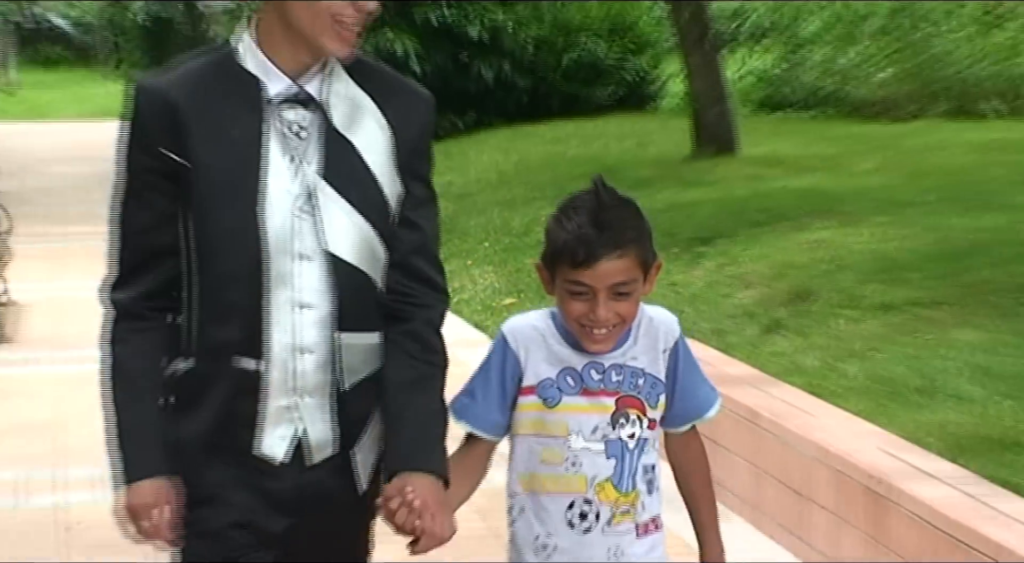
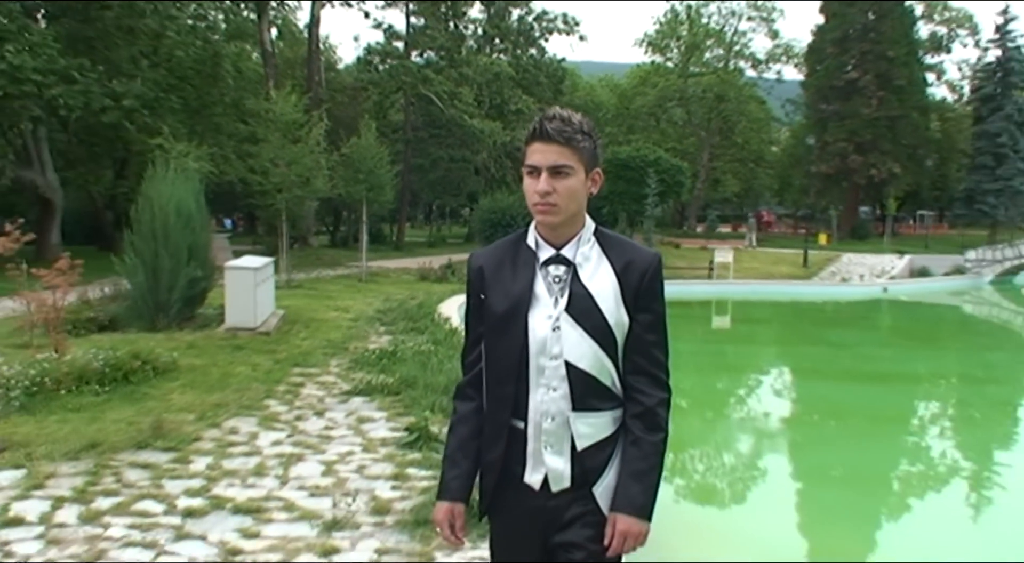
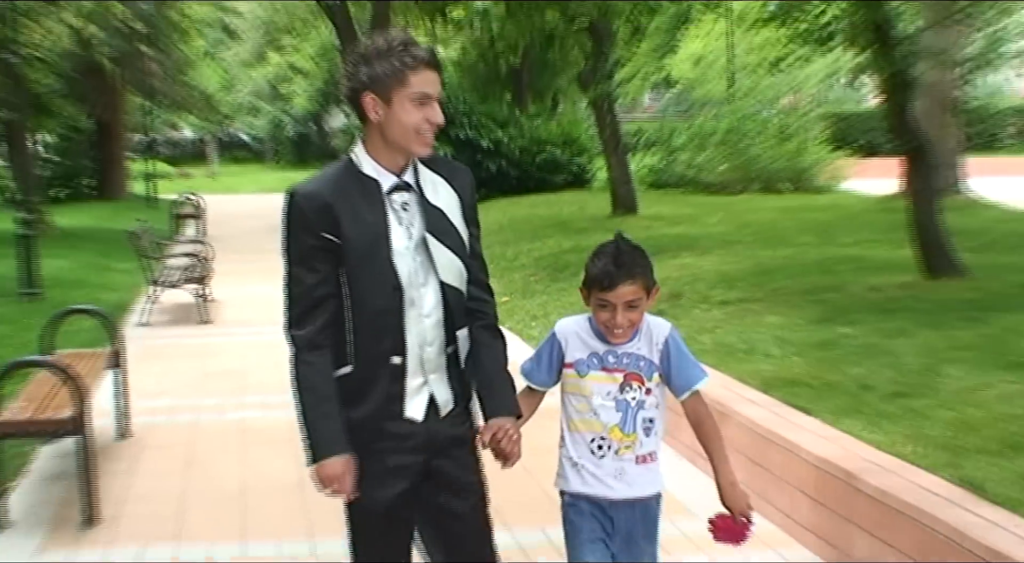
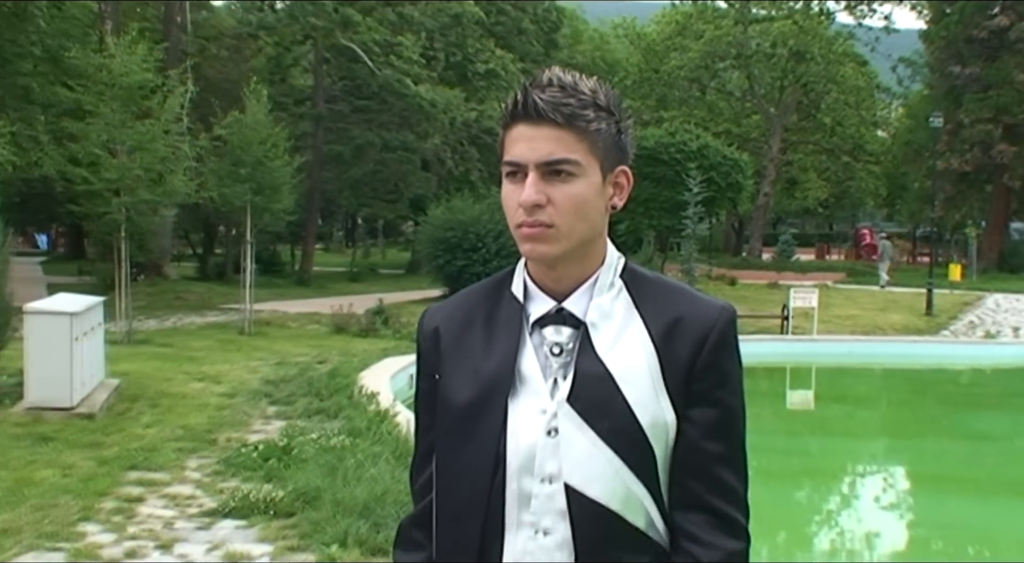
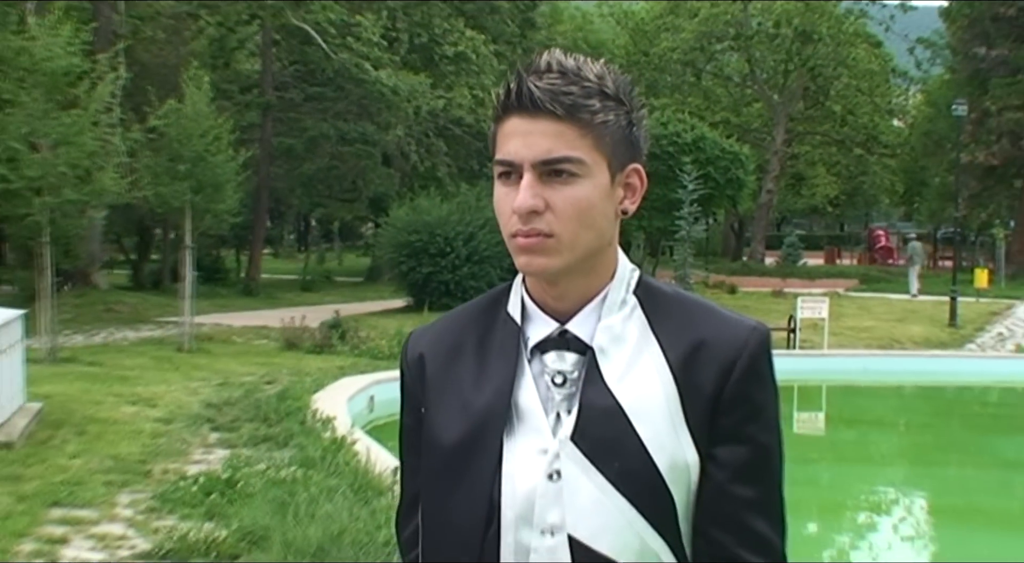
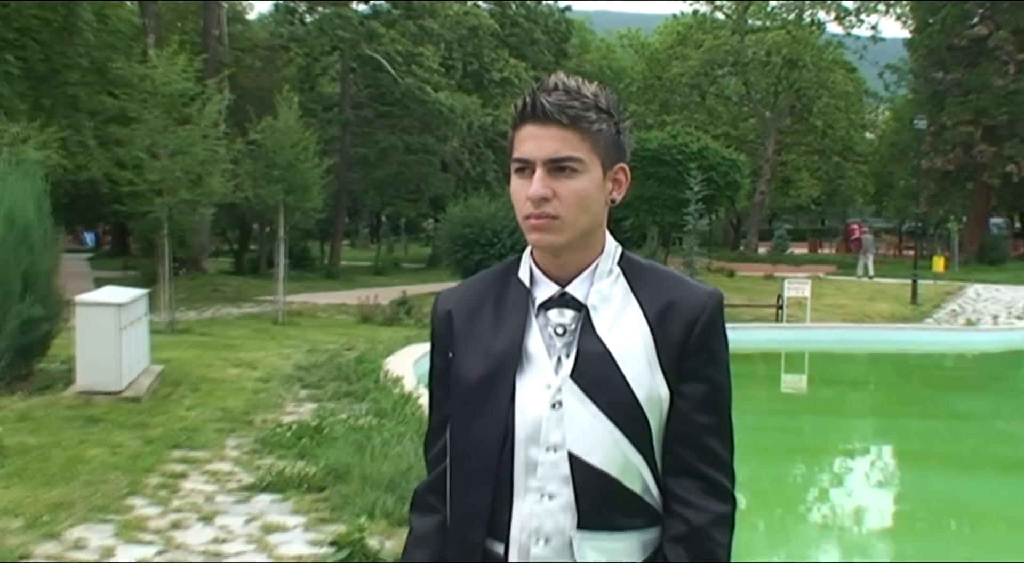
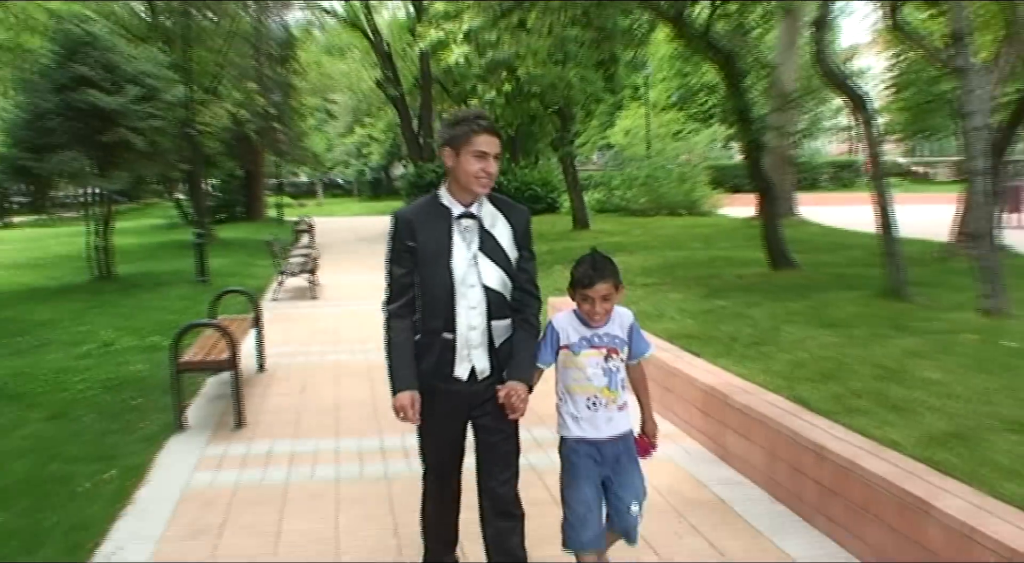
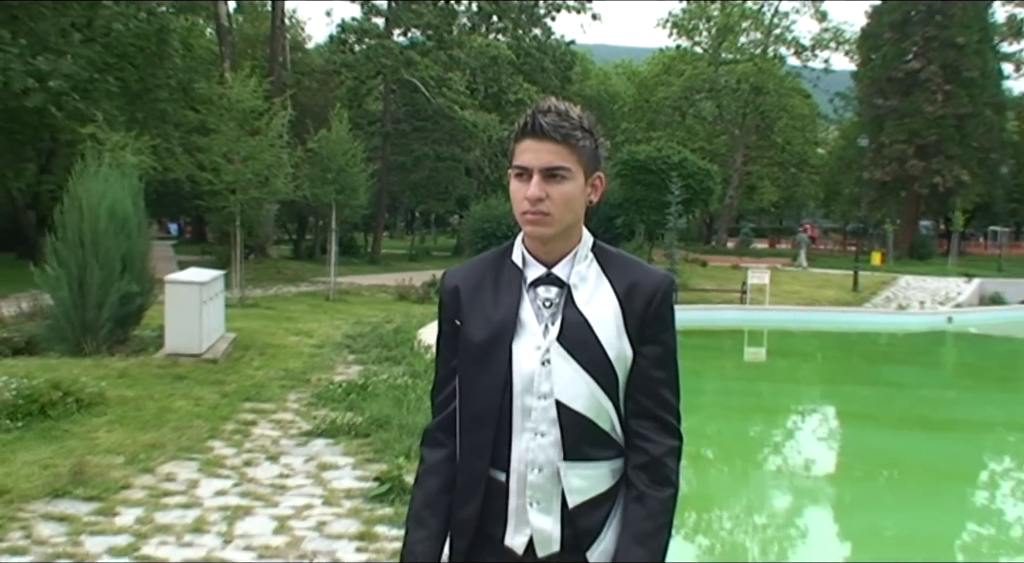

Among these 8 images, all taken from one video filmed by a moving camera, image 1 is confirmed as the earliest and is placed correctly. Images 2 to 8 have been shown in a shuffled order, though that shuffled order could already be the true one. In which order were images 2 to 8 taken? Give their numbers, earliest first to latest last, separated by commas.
3, 7, 5, 4, 6, 8, 2
